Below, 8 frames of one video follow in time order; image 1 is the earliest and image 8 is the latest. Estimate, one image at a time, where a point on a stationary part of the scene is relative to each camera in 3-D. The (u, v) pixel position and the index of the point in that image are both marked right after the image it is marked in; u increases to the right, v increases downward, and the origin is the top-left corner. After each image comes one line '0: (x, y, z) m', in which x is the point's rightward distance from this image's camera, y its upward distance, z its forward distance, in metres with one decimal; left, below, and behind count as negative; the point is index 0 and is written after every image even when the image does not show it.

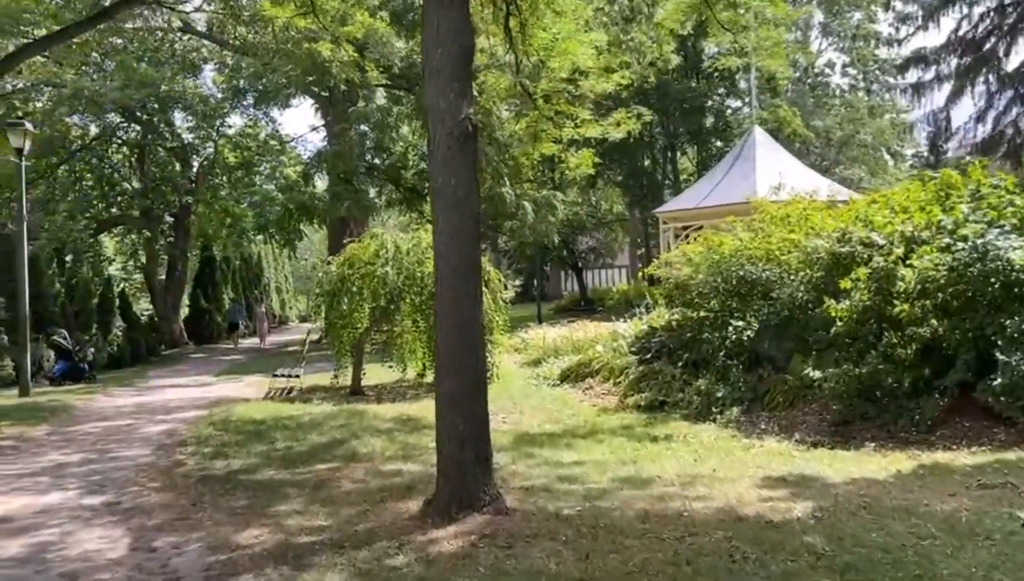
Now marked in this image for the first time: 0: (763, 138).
0: (+5.8, +3.5, +19.7) m
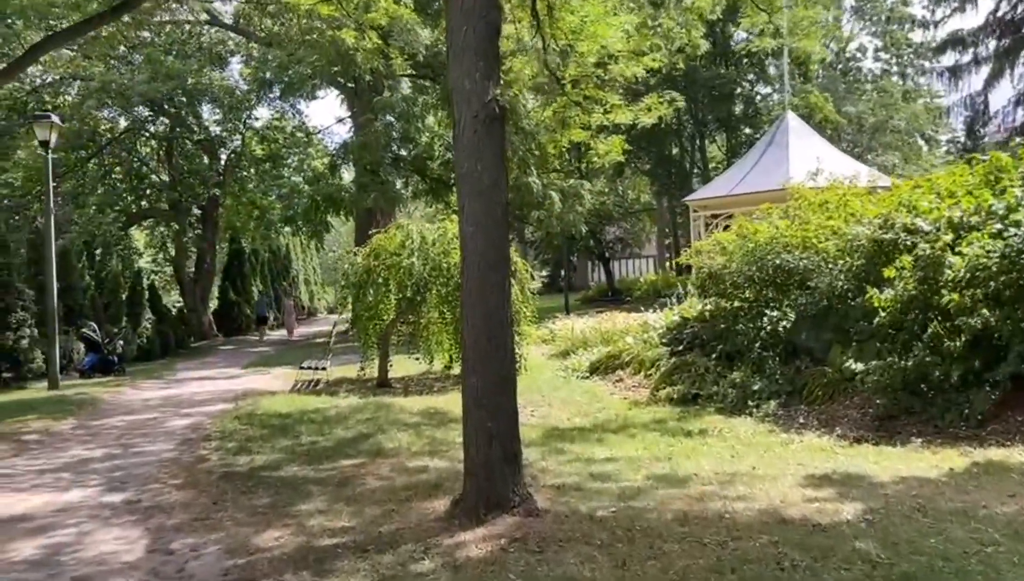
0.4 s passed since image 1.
0: (+6.4, +3.8, +19.2) m
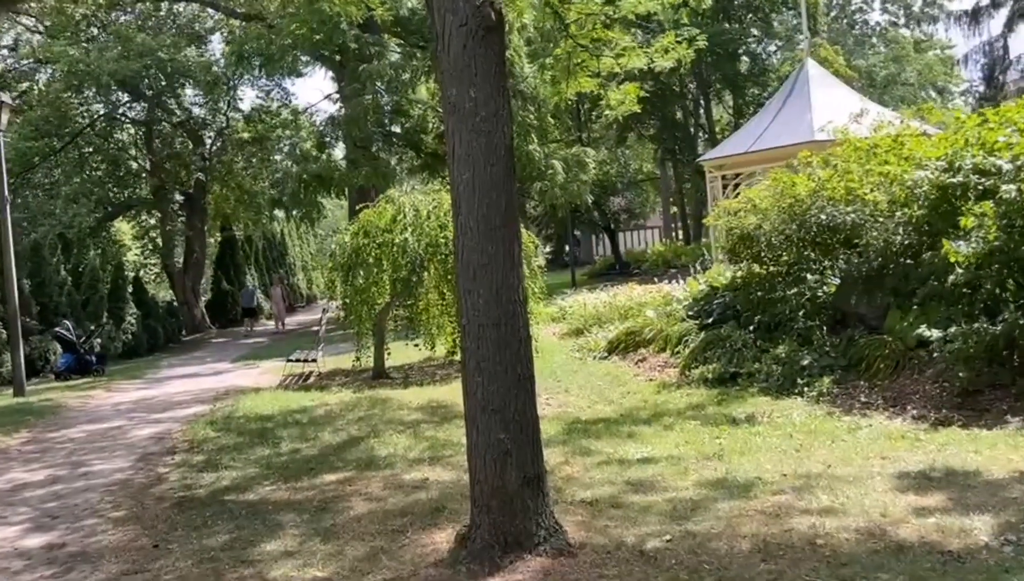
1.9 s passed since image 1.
0: (+6.3, +4.5, +17.7) m
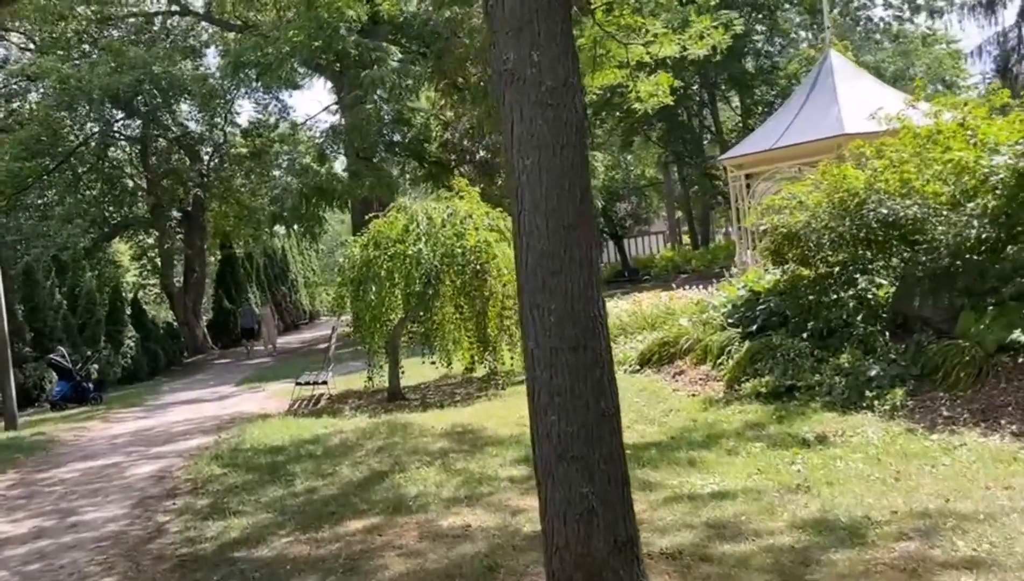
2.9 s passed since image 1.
0: (+6.5, +4.5, +16.9) m
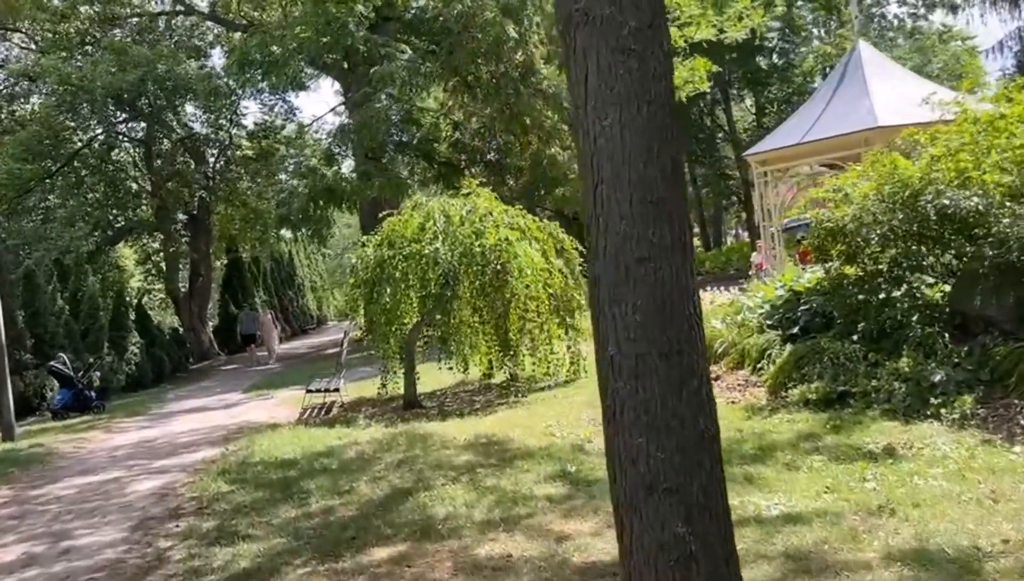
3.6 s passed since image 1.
0: (+6.8, +4.5, +16.3) m
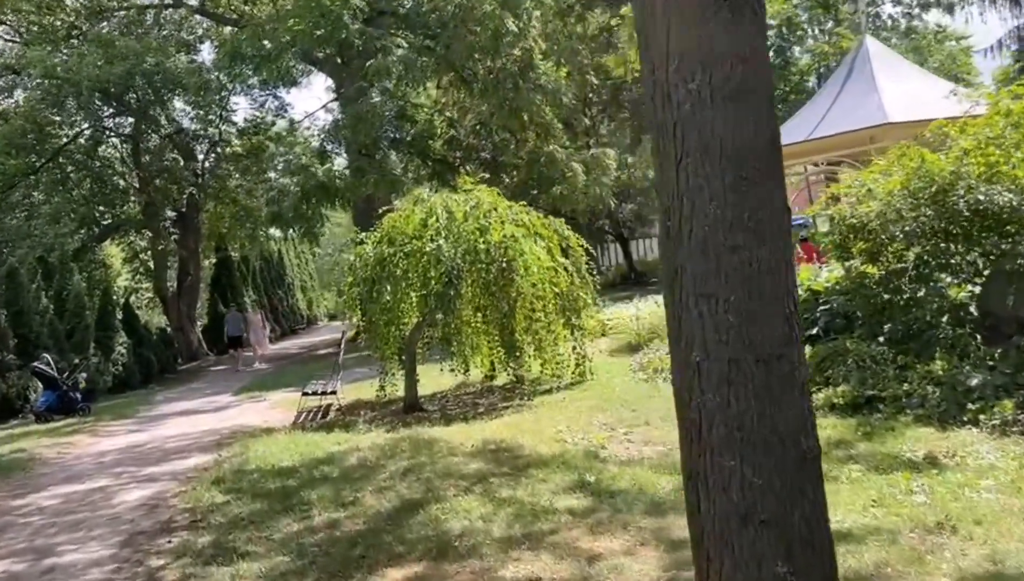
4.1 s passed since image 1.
0: (+6.8, +4.5, +16.0) m
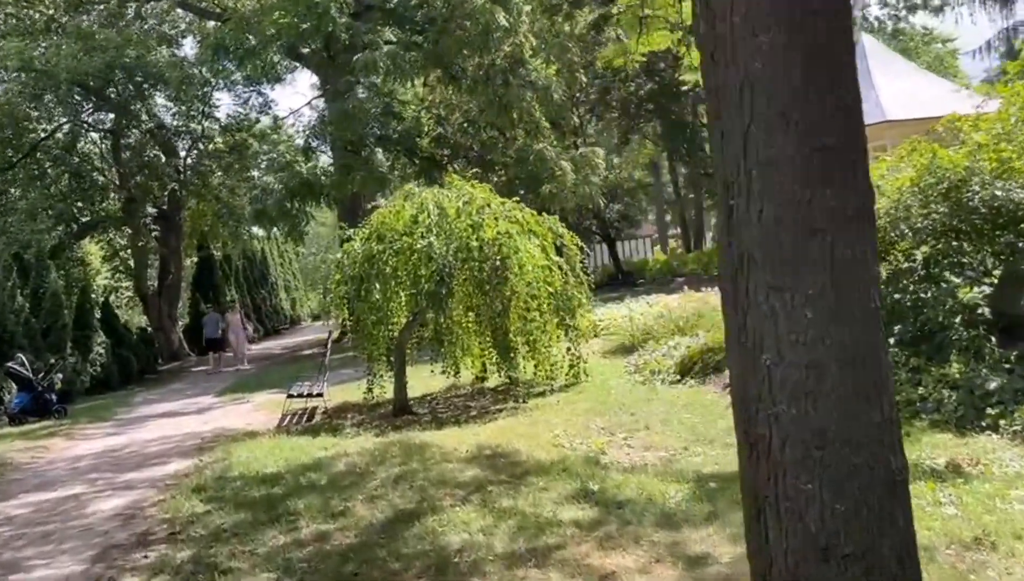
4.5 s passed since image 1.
0: (+6.6, +4.5, +15.7) m
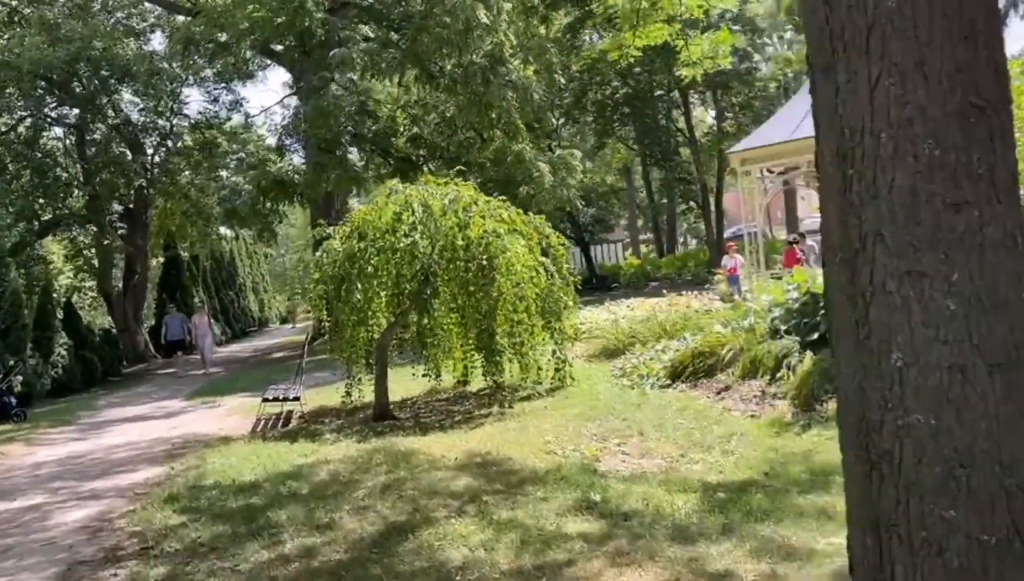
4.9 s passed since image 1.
0: (+6.3, +4.4, +15.7) m
